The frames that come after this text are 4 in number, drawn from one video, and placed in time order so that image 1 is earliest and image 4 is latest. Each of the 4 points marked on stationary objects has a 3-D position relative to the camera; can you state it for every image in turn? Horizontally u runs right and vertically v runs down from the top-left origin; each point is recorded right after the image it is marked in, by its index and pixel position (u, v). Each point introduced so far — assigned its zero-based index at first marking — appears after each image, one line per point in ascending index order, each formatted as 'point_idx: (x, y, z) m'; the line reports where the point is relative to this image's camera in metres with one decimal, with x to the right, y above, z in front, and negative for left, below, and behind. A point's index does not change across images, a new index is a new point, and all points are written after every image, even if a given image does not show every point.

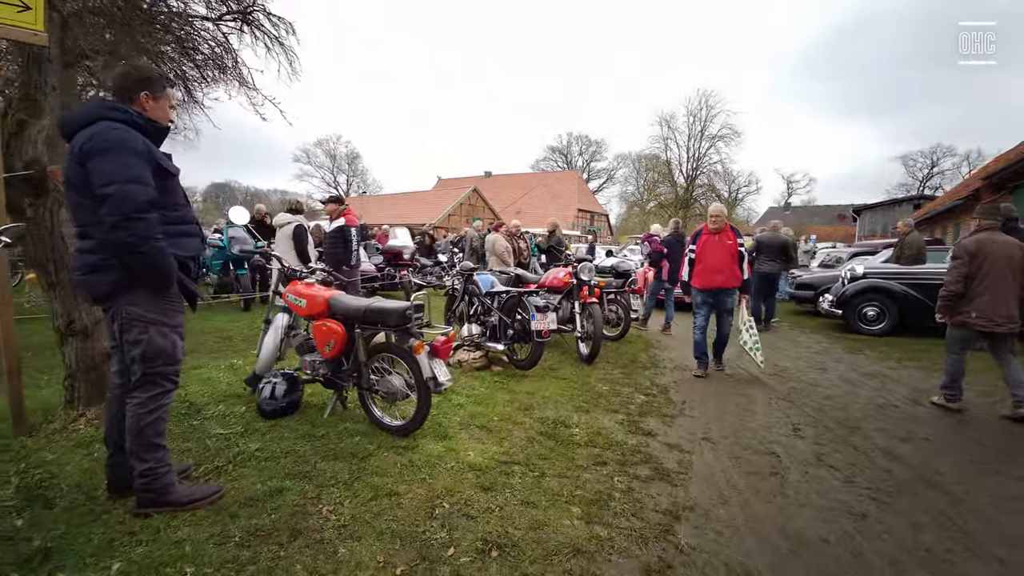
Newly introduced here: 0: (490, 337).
0: (-0.3, -0.6, +5.4) m
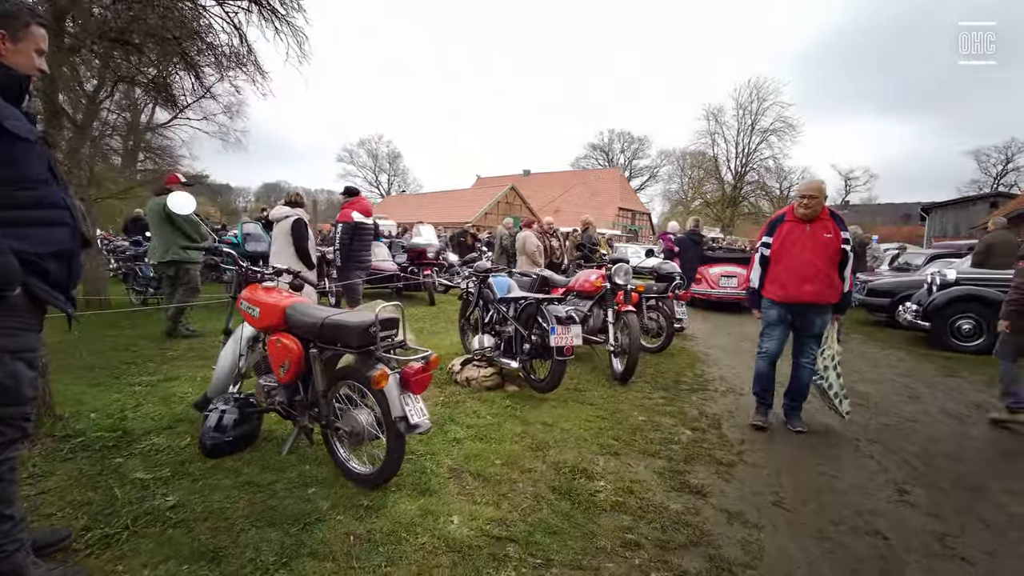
0: (-0.1, -0.6, +4.6) m
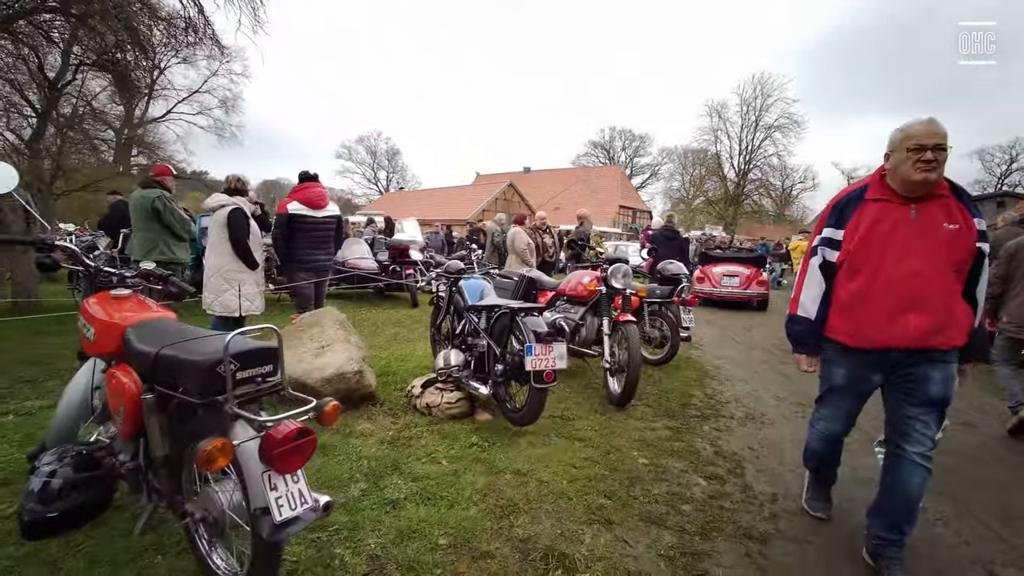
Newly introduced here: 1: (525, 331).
0: (-0.3, -0.6, +3.7) m
1: (+0.1, -0.3, +3.3) m
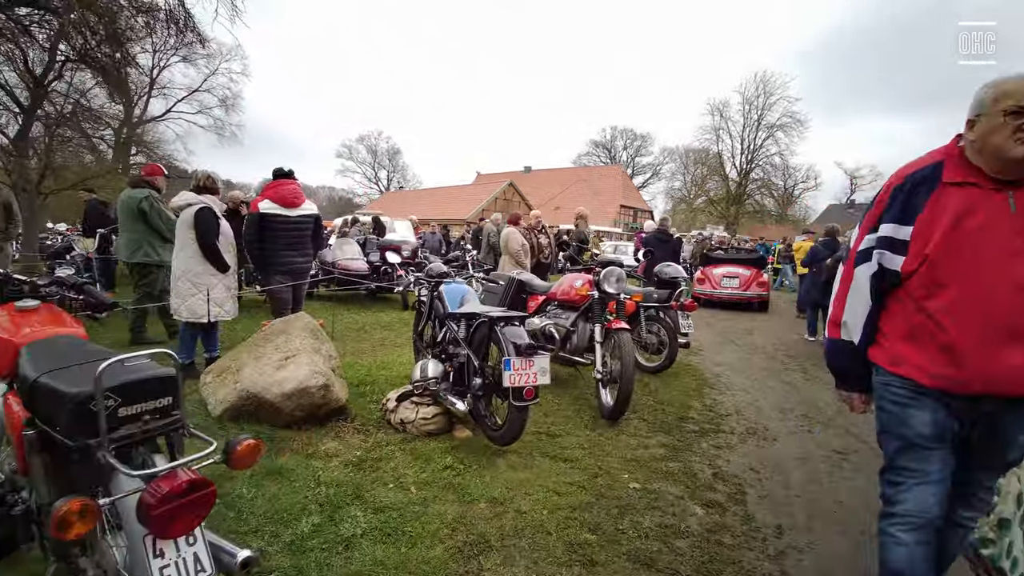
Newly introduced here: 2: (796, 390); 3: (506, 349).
0: (-0.4, -0.7, +3.4) m
1: (0.0, -0.3, +3.0) m
2: (+3.2, -1.2, +5.5) m
3: (0.0, -0.4, +2.9) m
